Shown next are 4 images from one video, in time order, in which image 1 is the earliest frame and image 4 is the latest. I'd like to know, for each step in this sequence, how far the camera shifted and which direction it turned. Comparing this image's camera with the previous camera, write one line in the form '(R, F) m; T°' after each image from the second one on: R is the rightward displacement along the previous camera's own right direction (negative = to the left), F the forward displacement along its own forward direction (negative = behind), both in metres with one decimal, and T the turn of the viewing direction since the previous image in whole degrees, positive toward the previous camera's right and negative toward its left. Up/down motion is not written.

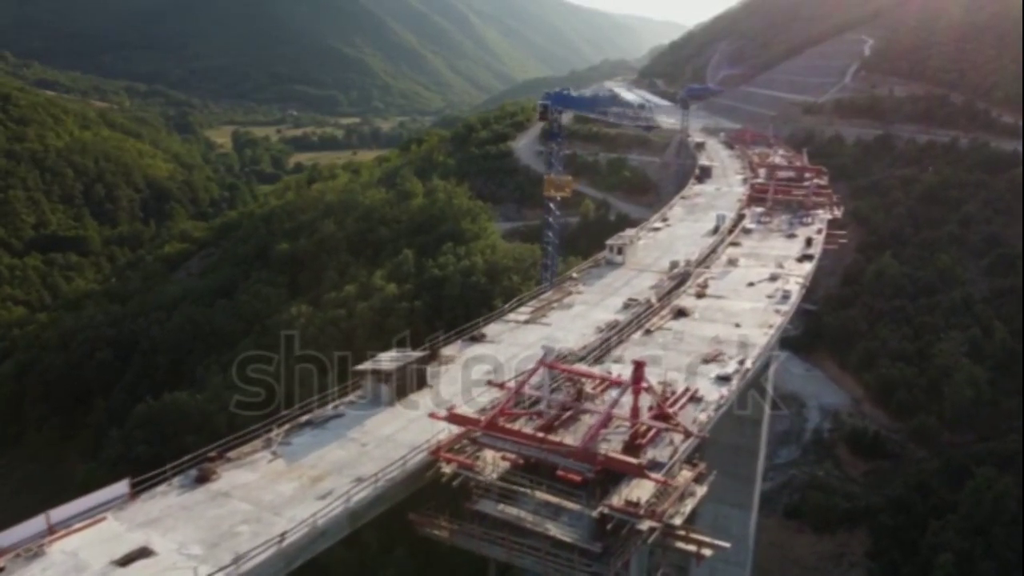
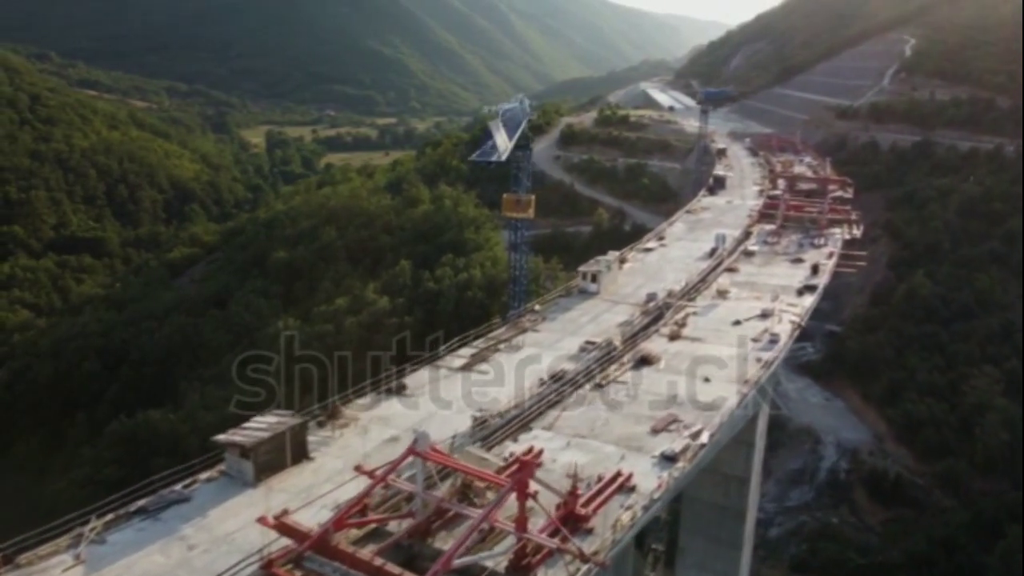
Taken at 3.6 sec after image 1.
(+1.6, +2.1) m; -3°
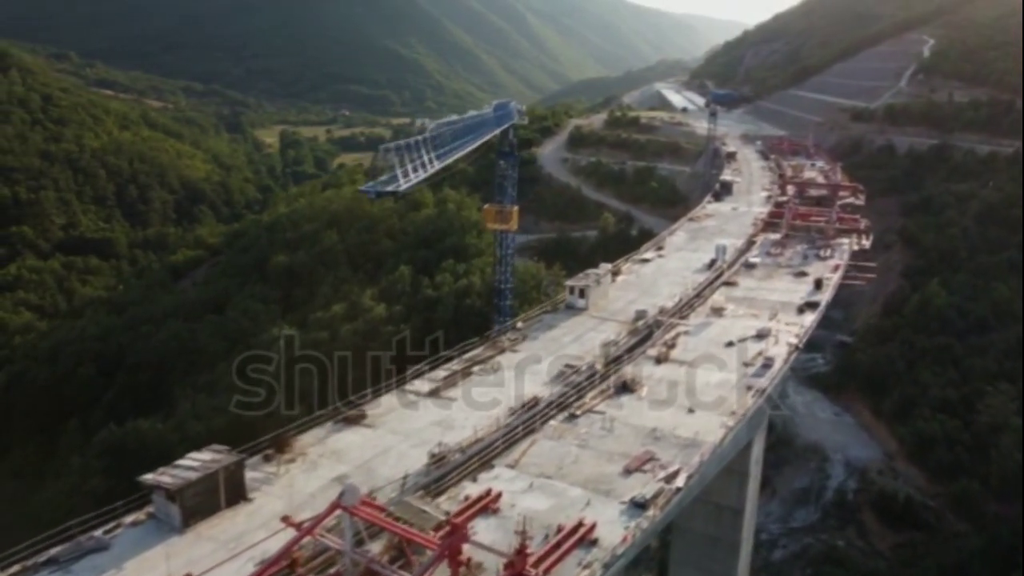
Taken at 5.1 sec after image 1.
(+0.6, +0.8) m; -1°
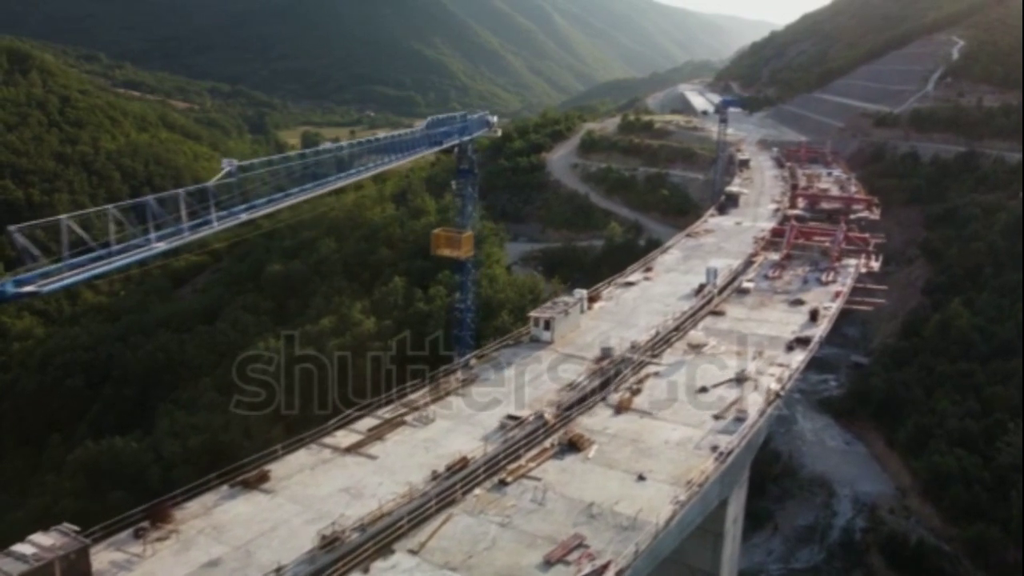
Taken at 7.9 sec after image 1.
(+1.2, +1.4) m; -2°
